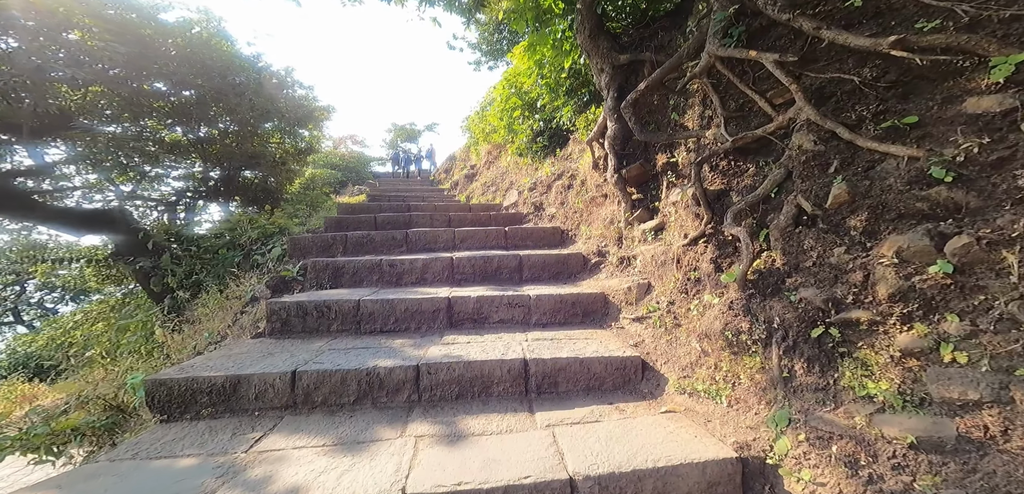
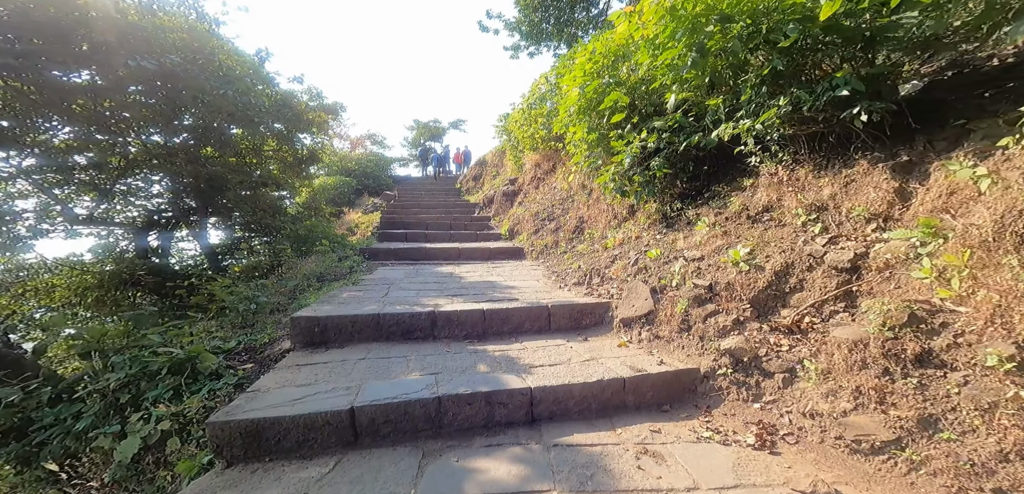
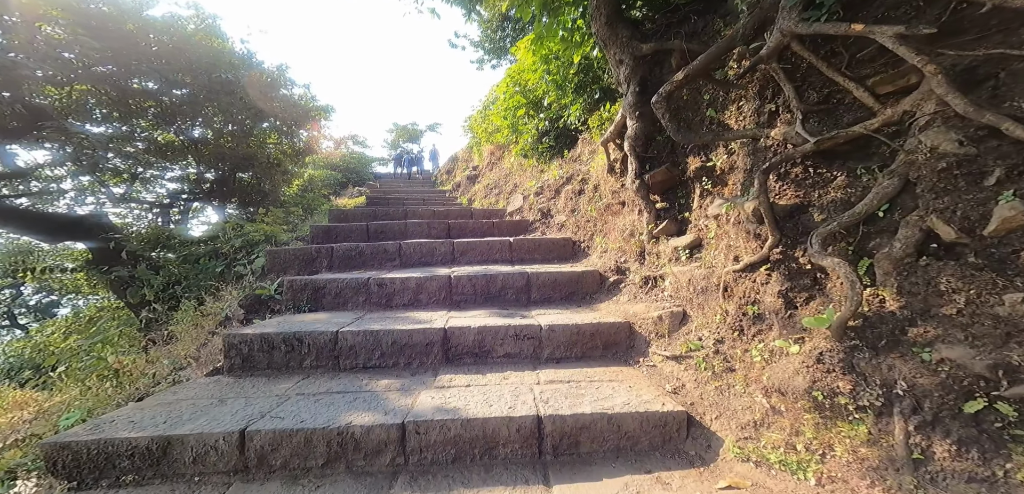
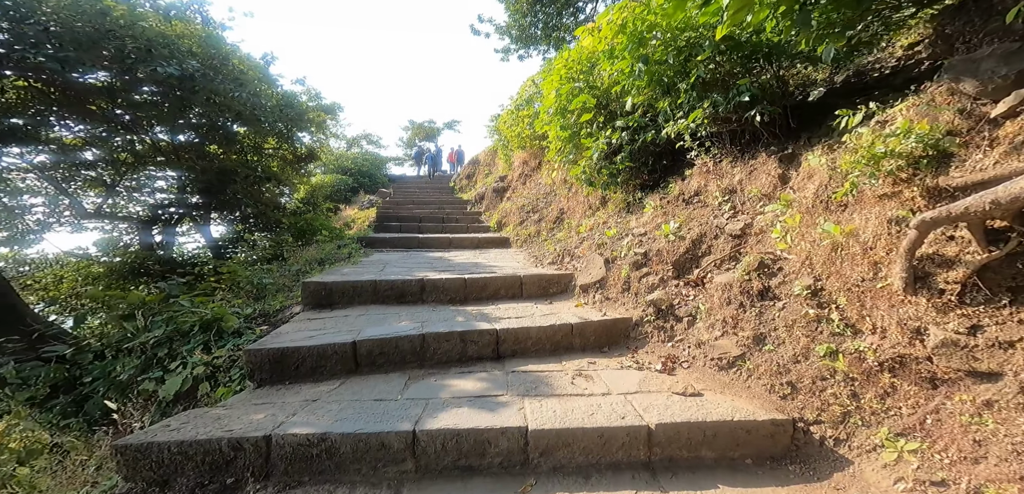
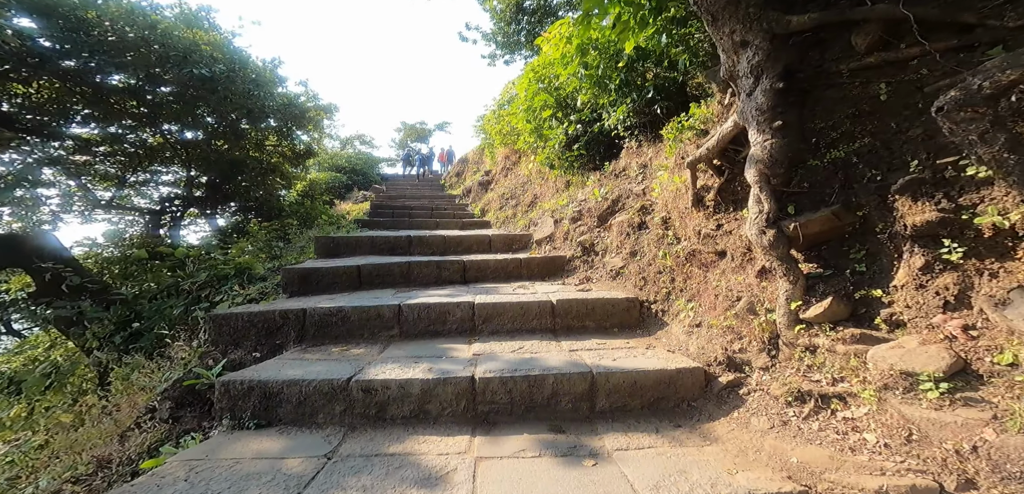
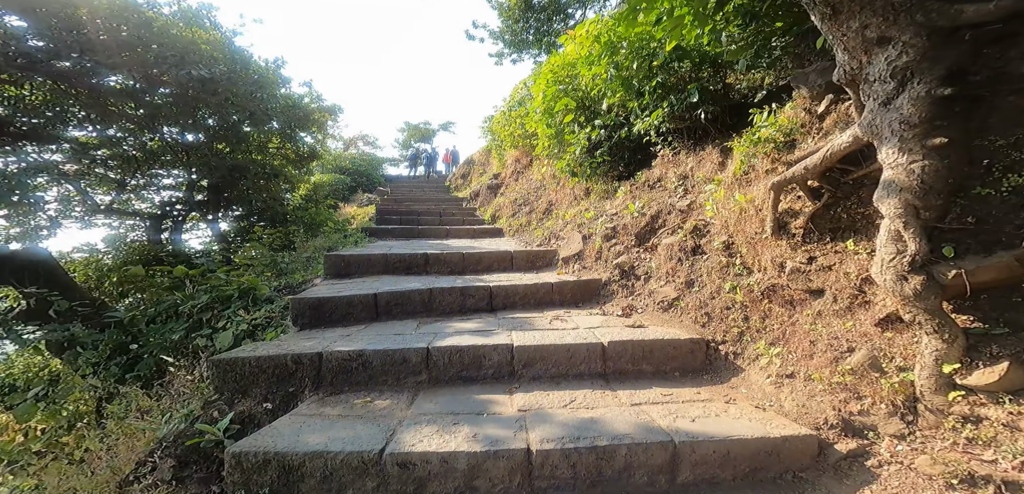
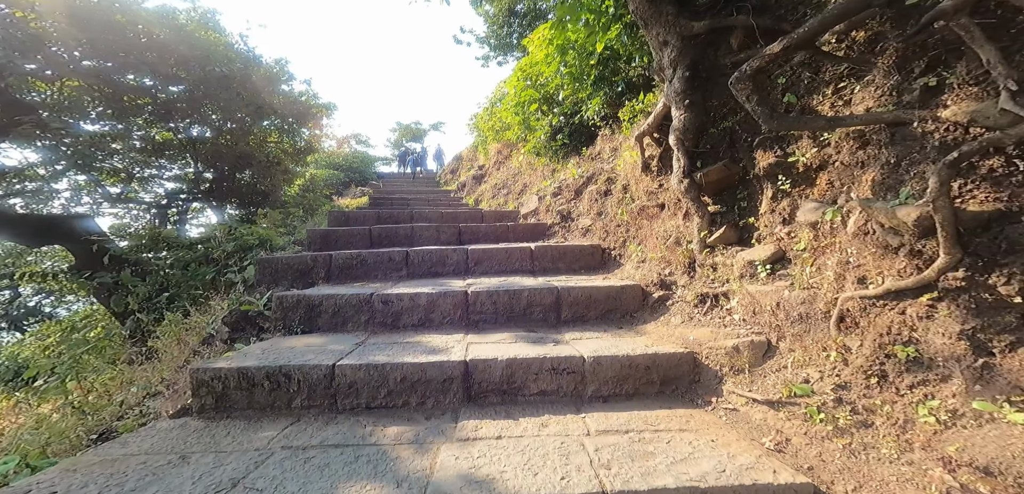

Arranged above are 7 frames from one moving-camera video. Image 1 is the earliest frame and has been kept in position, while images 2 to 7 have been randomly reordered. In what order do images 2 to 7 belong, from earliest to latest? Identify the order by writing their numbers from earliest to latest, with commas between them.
3, 7, 5, 6, 4, 2
